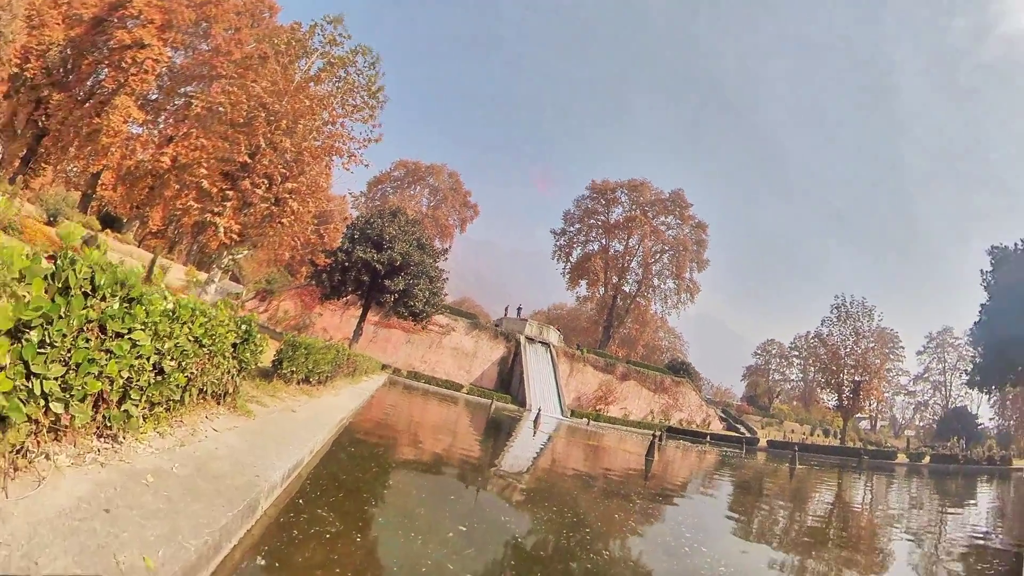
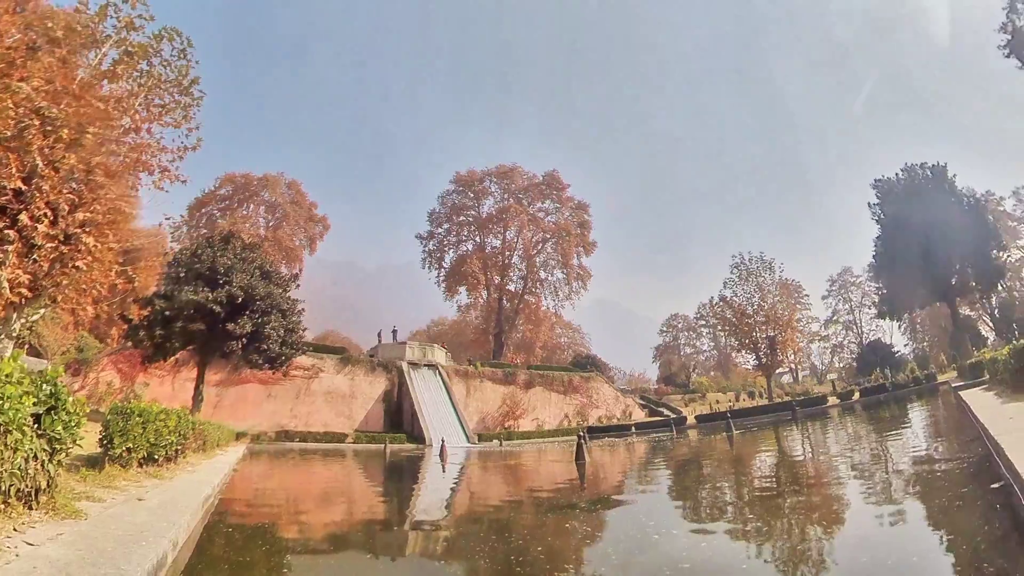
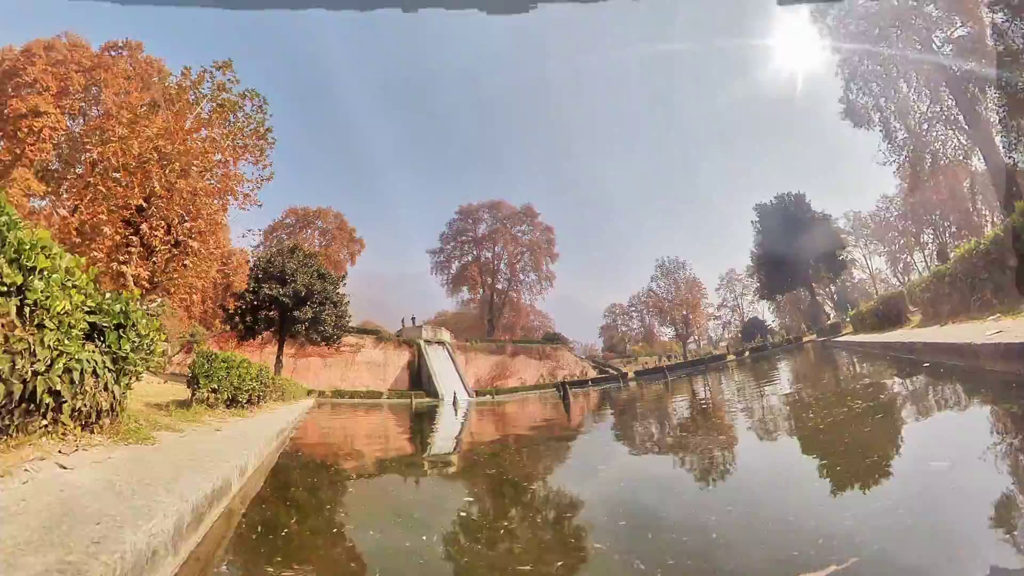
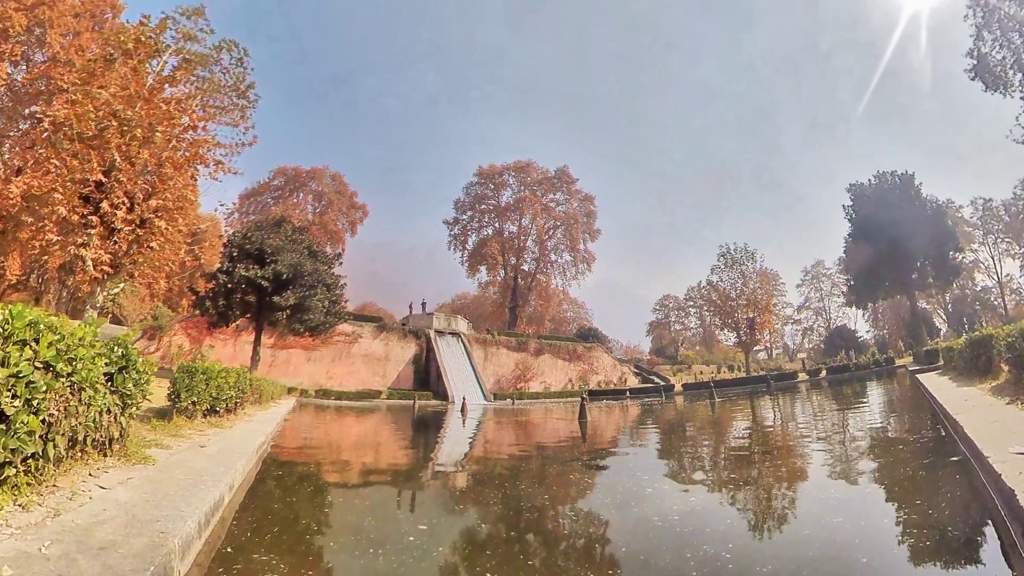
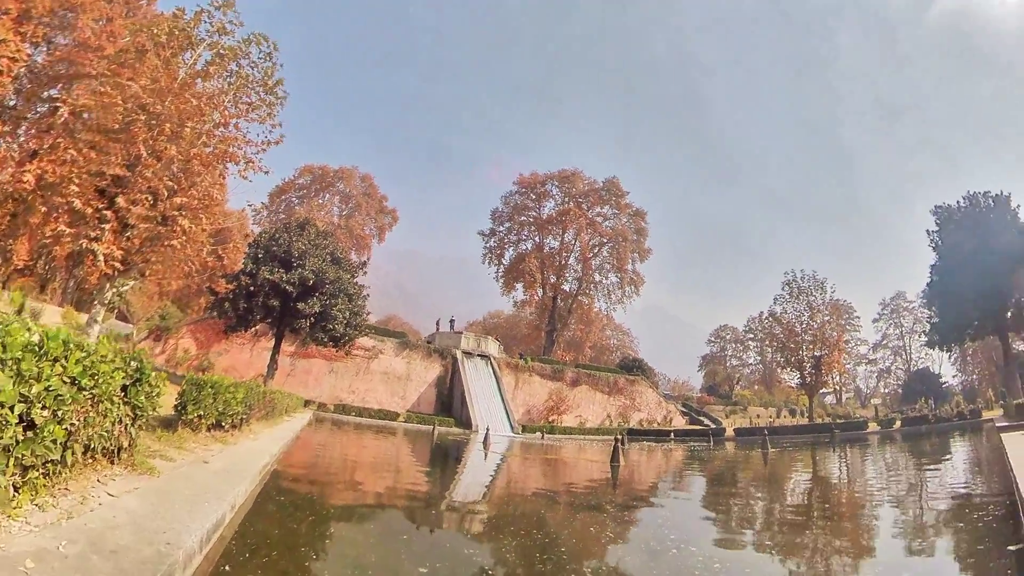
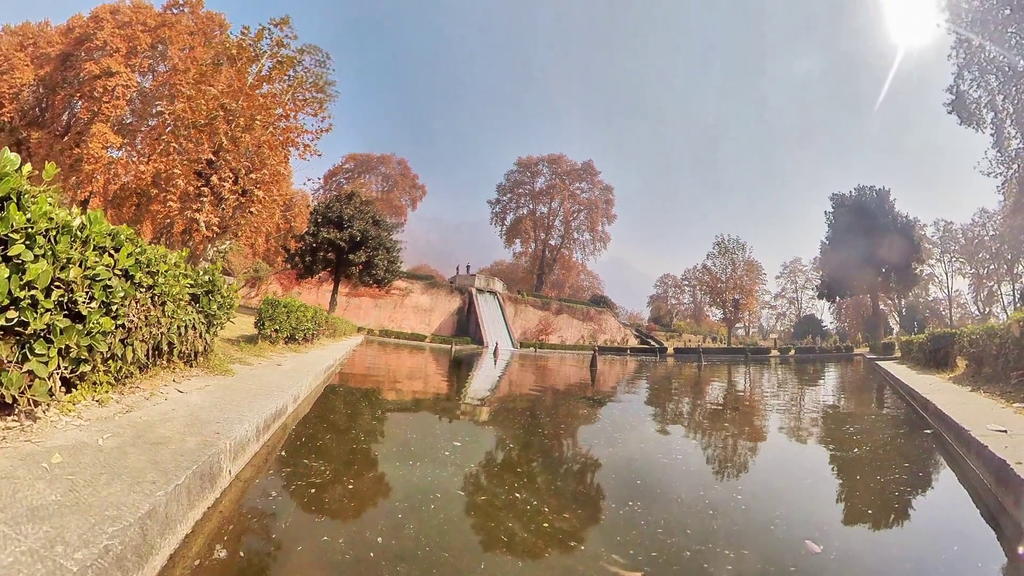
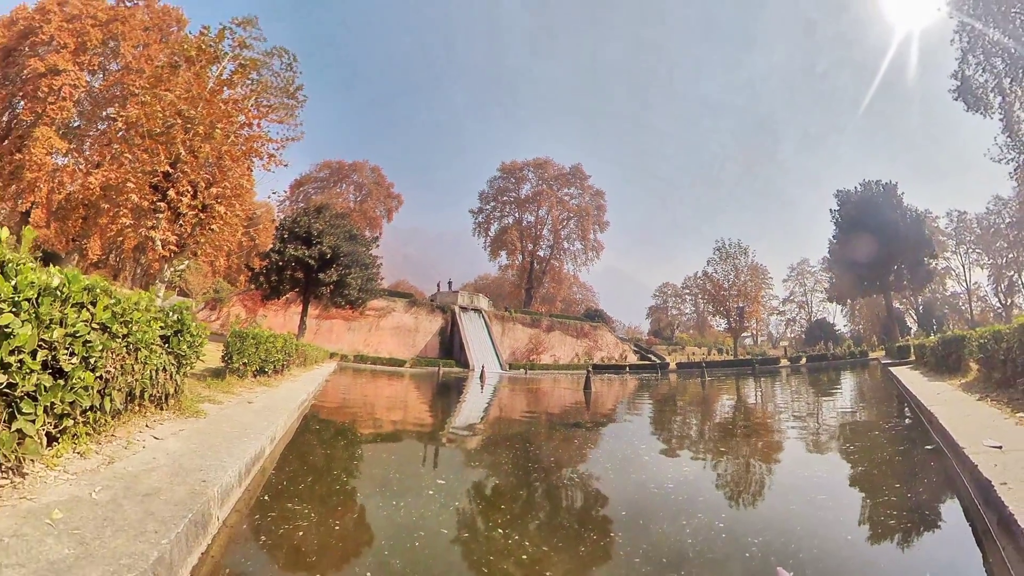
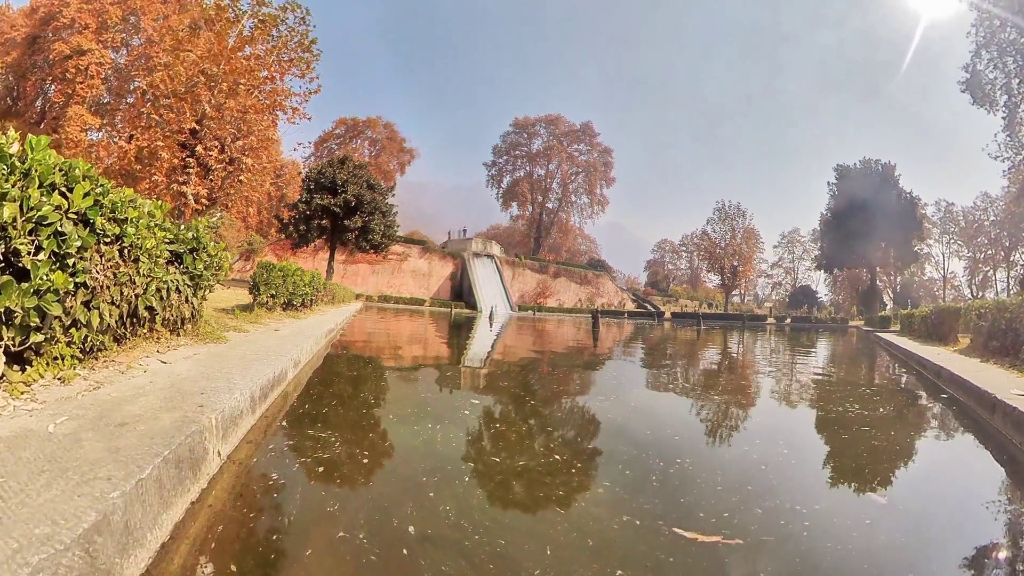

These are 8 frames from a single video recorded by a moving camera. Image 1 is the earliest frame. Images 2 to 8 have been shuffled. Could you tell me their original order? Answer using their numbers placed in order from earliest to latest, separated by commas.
5, 2, 4, 7, 6, 8, 3
